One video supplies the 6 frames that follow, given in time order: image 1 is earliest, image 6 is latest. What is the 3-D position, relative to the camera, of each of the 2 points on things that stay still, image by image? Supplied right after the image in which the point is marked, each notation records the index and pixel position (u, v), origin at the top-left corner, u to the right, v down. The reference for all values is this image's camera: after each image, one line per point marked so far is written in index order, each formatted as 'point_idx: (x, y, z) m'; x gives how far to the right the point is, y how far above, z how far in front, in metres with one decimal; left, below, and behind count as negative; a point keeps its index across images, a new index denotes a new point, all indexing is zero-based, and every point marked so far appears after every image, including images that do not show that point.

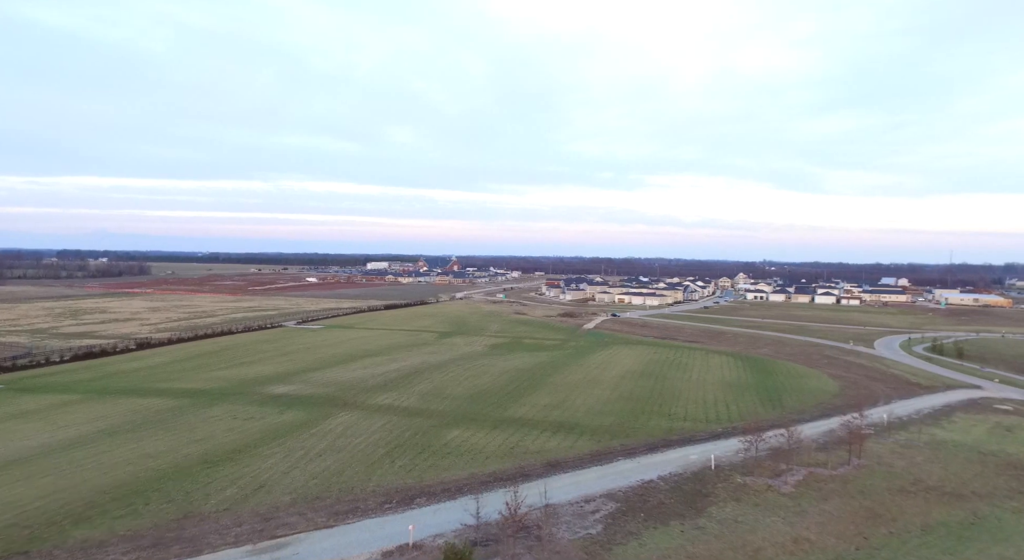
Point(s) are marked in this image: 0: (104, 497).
0: (-7.2, -3.8, +10.3) m
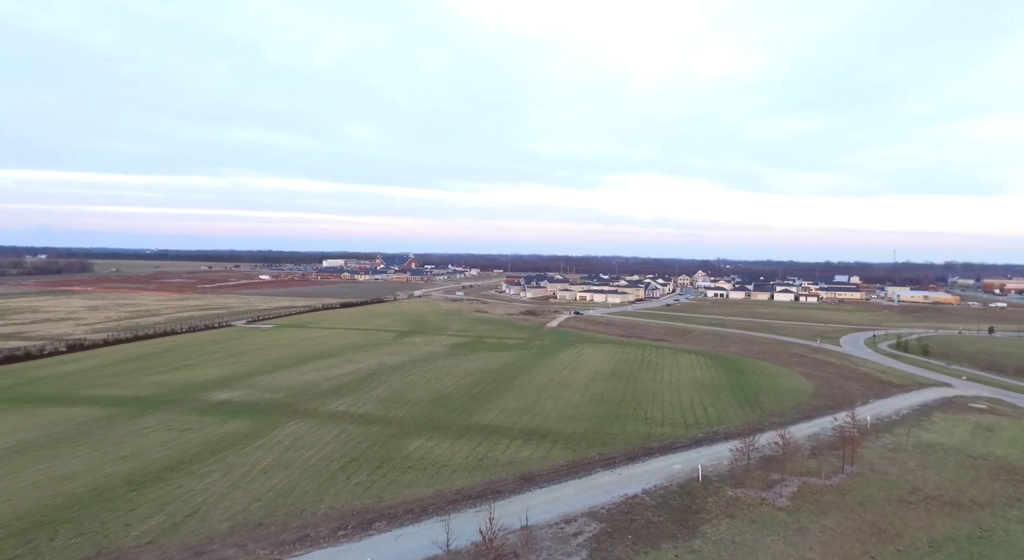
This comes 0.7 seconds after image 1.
0: (-7.7, -3.8, +9.0) m
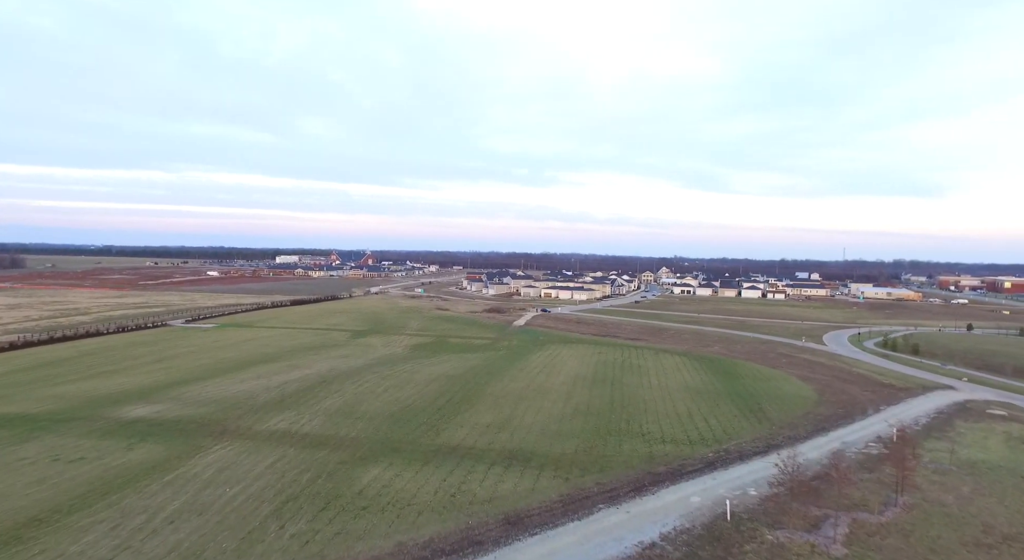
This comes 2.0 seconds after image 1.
0: (-7.9, -3.7, +6.9) m
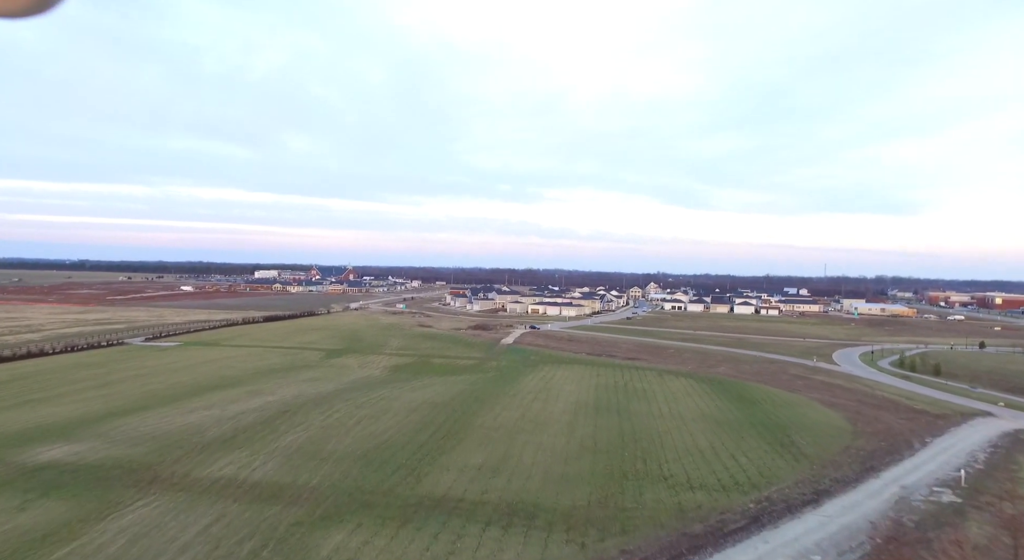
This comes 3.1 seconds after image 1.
0: (-7.9, -3.7, +5.1) m
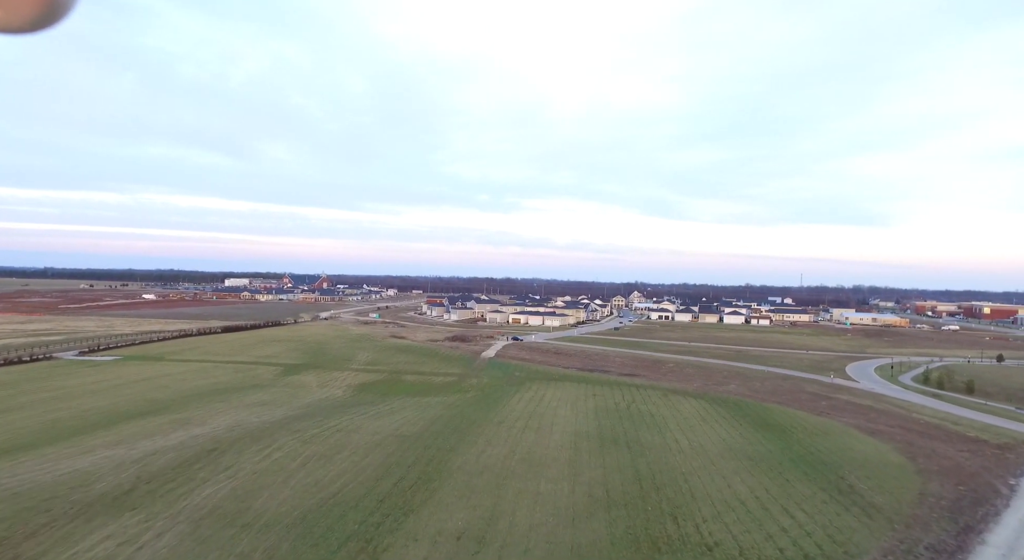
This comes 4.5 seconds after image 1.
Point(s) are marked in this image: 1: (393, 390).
0: (-7.9, -3.7, +2.7) m
1: (-3.9, -3.5, +19.1) m
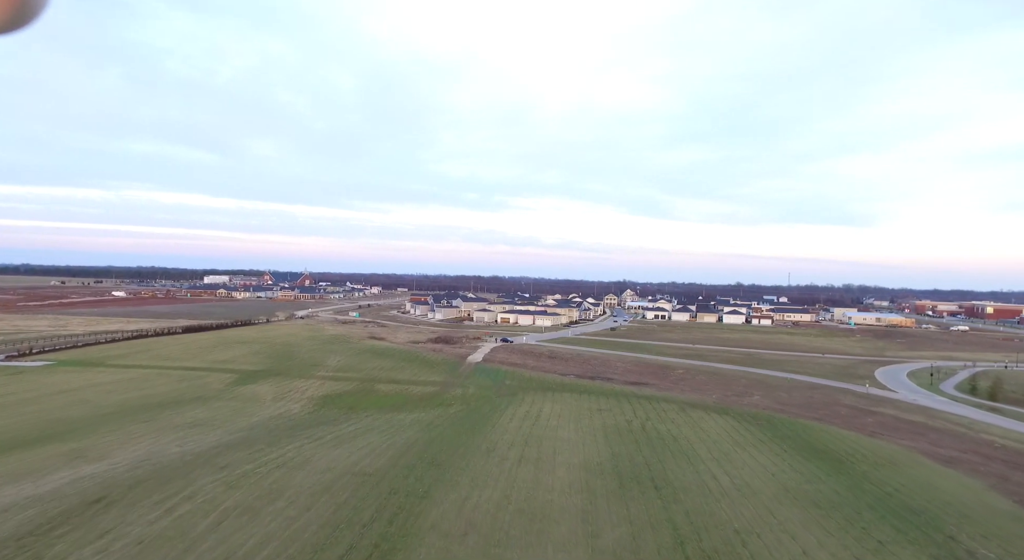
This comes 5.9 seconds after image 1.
0: (-7.8, -3.6, +0.4) m
1: (-4.3, -3.3, +16.9) m
